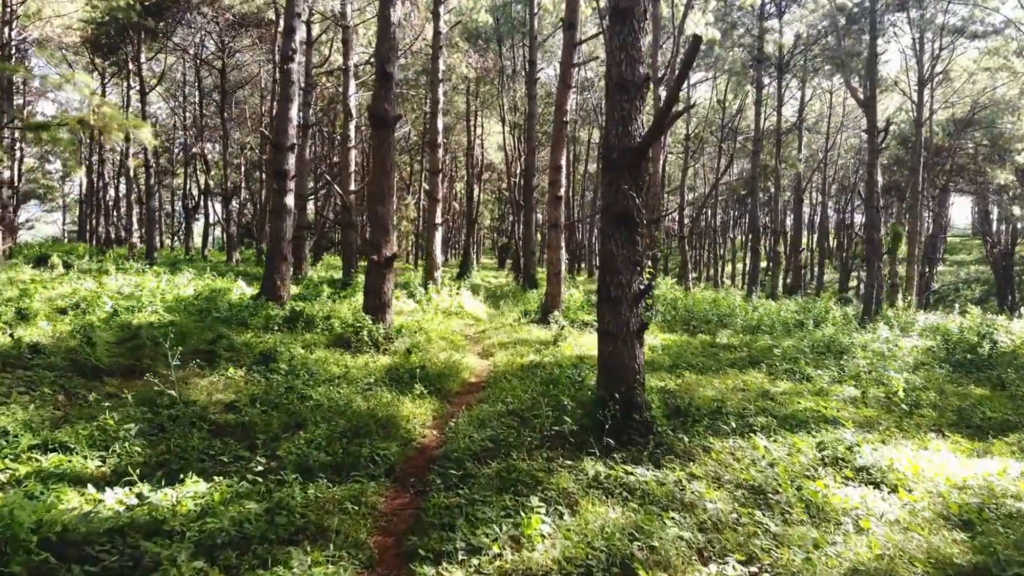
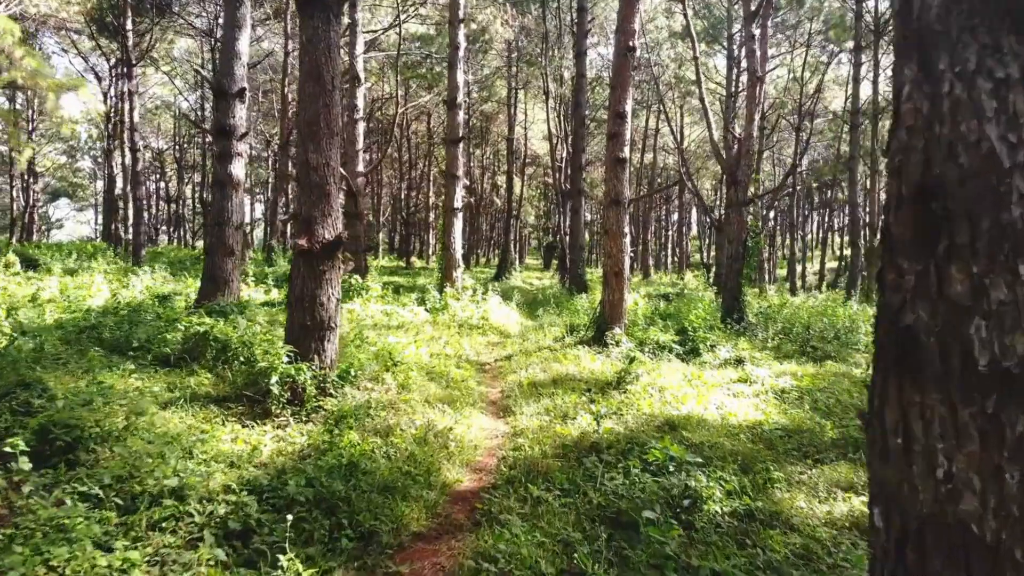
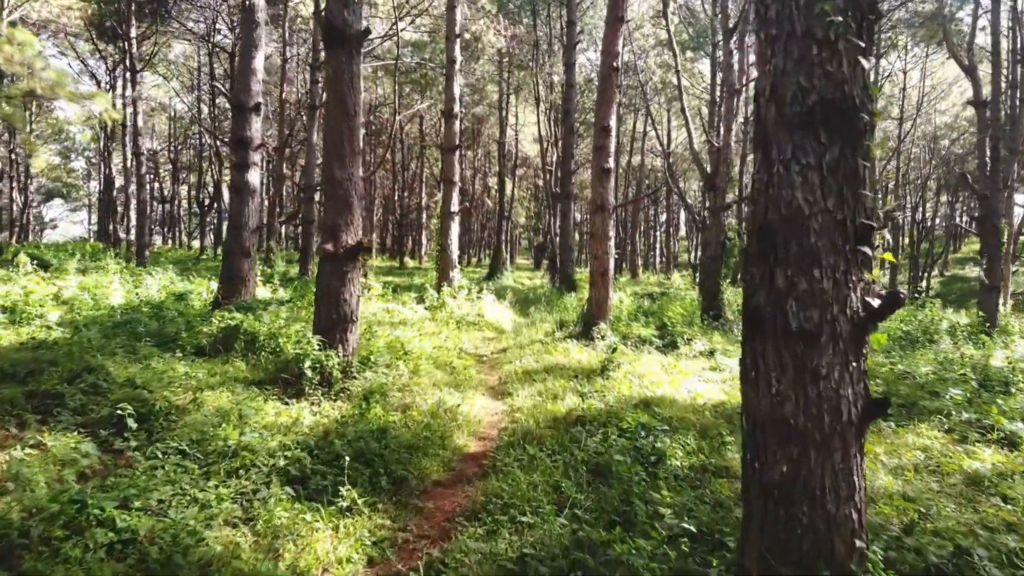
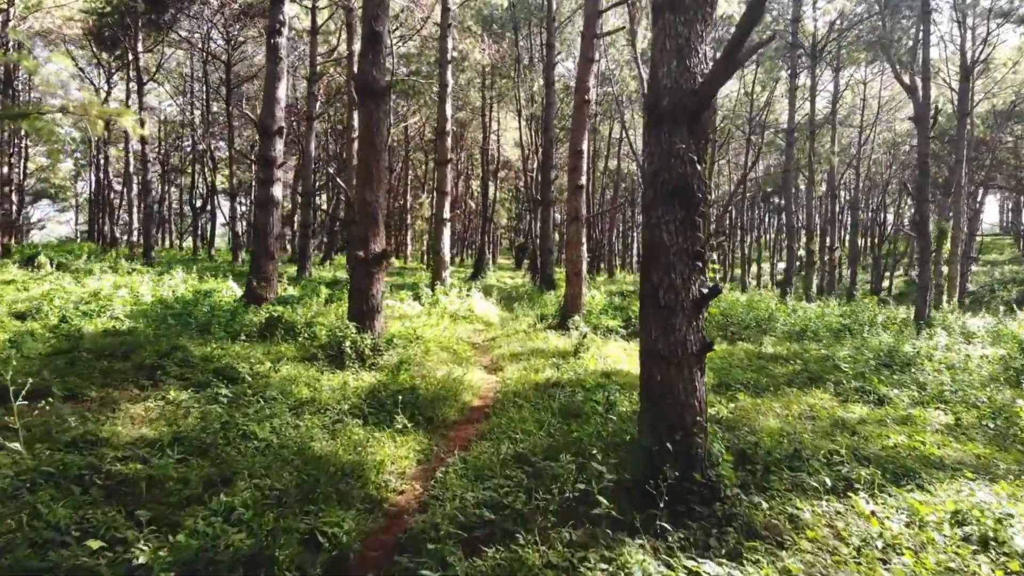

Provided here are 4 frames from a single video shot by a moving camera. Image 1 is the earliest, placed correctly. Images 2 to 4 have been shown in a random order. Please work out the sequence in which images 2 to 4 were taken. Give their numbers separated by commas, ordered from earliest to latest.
4, 3, 2
